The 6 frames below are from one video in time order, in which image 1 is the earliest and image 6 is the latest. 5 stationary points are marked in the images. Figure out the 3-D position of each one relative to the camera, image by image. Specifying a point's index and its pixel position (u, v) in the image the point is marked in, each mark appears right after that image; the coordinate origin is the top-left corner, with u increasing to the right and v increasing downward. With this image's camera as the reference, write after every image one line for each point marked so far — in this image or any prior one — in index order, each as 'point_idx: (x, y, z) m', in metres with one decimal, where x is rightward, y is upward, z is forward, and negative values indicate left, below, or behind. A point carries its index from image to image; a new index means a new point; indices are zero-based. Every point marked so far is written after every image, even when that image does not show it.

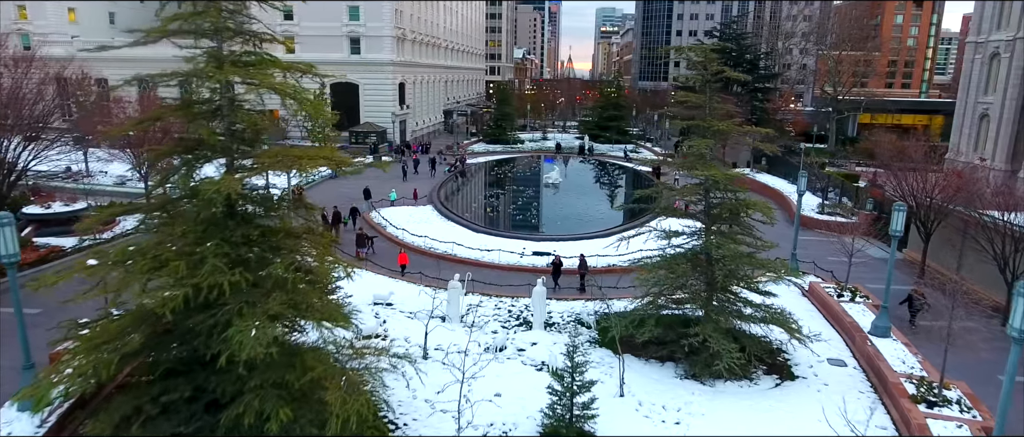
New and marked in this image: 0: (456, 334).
0: (-1.2, -2.4, +13.6) m
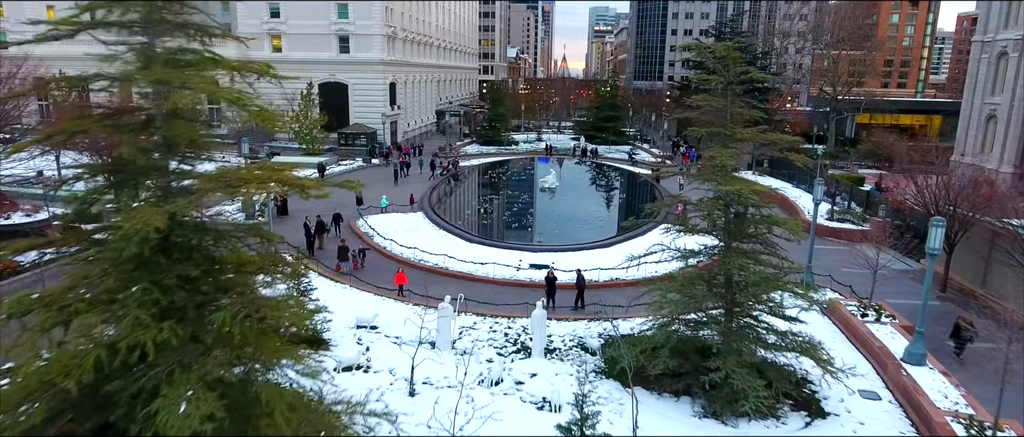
0: (-1.3, -2.7, +12.2) m
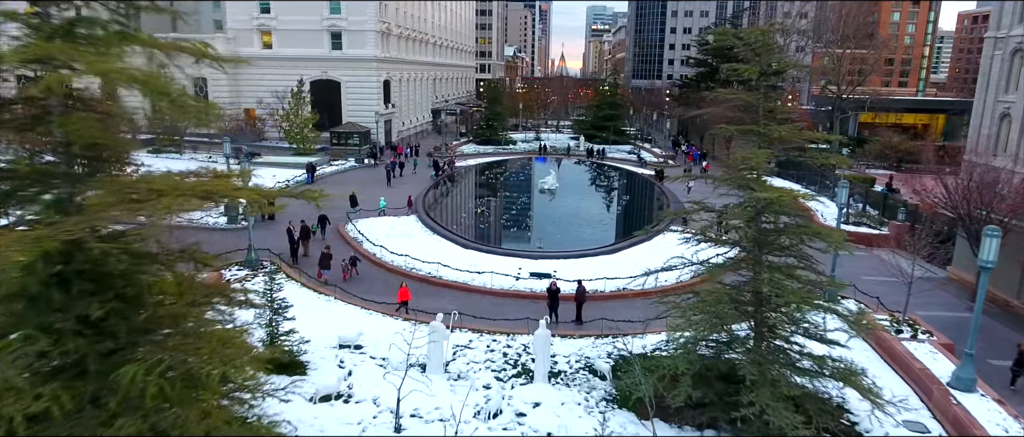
0: (-1.3, -2.9, +10.8) m
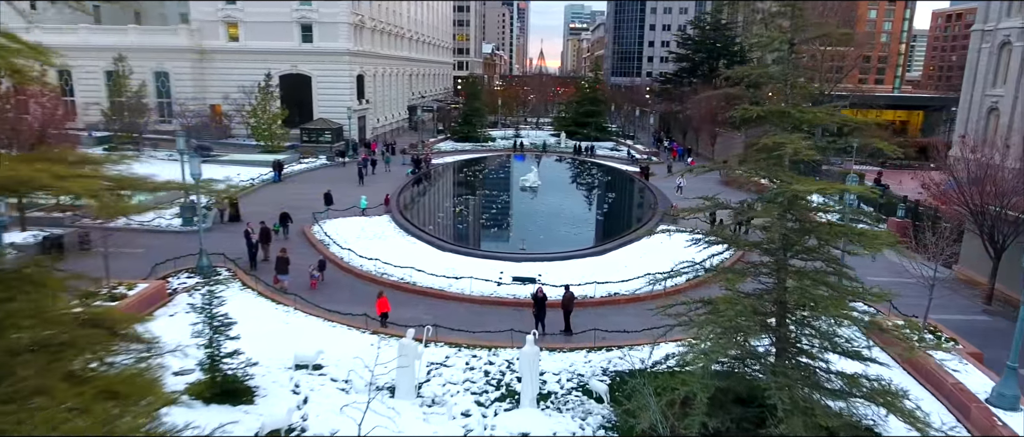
0: (-1.5, -2.9, +9.2) m
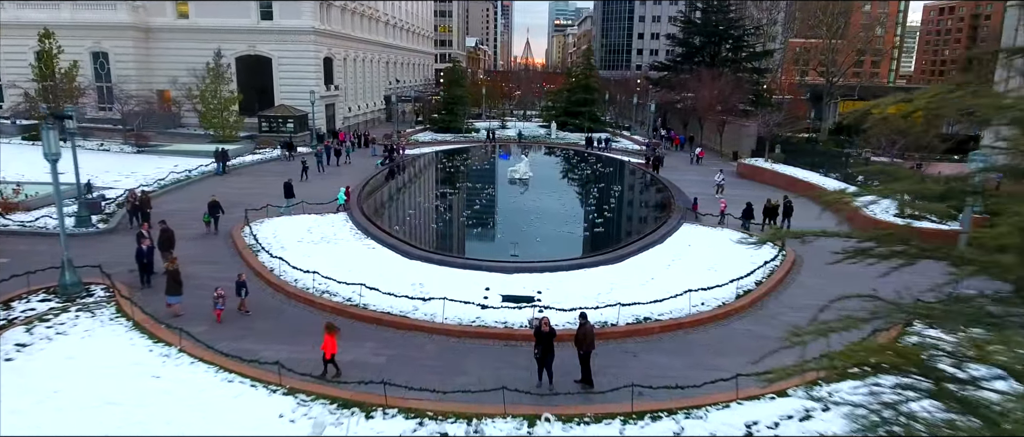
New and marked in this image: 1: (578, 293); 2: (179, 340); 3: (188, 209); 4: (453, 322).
0: (-1.5, -2.9, +4.7) m
1: (+1.3, -1.4, +12.4) m
2: (-4.9, -1.8, +9.7) m
3: (-9.6, +0.3, +19.1) m
4: (-1.0, -1.7, +10.9) m
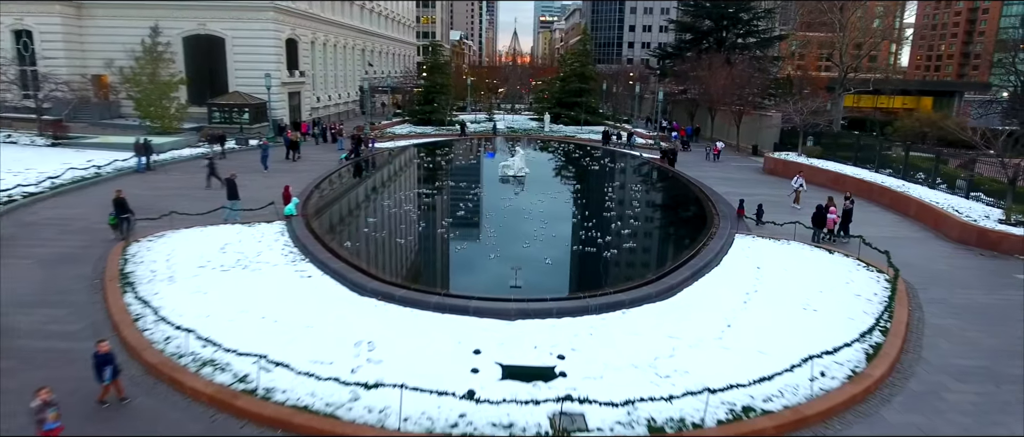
0: (-1.3, -3.1, -0.1) m
1: (+1.3, -1.6, +7.7) m
2: (-4.8, -2.1, +4.9) m
3: (-9.7, +0.1, +14.2) m
4: (-0.9, -2.0, +6.1) m
